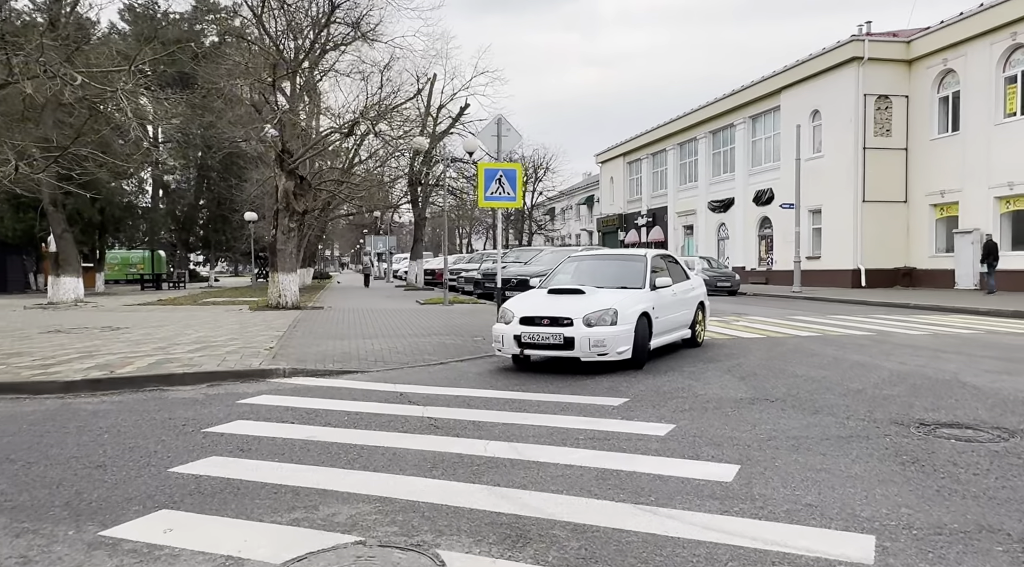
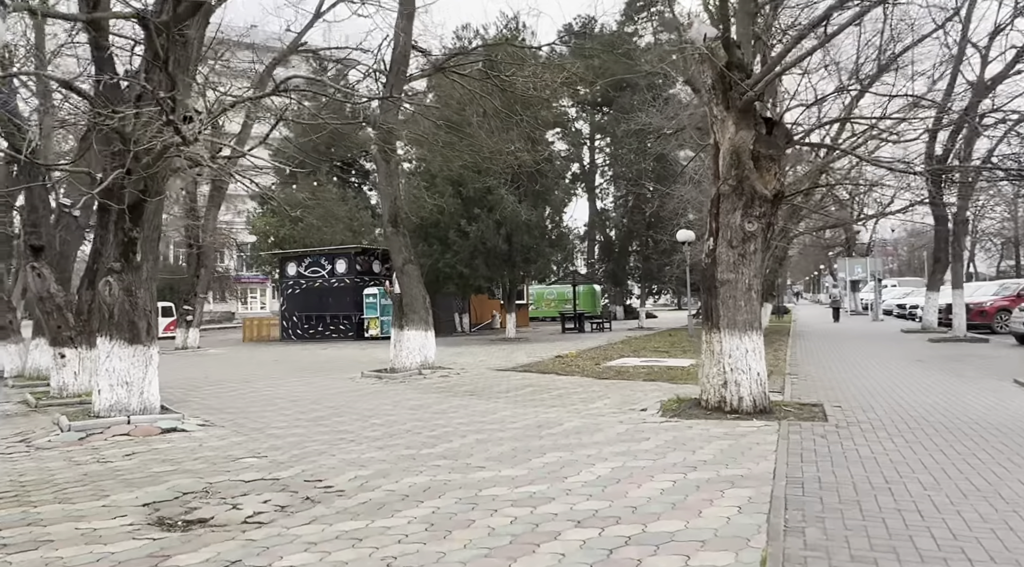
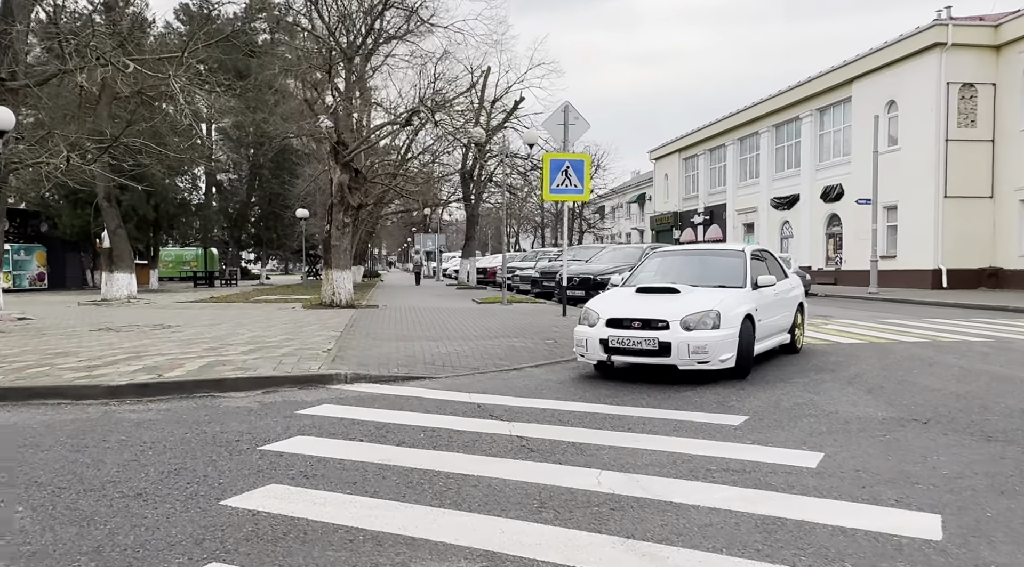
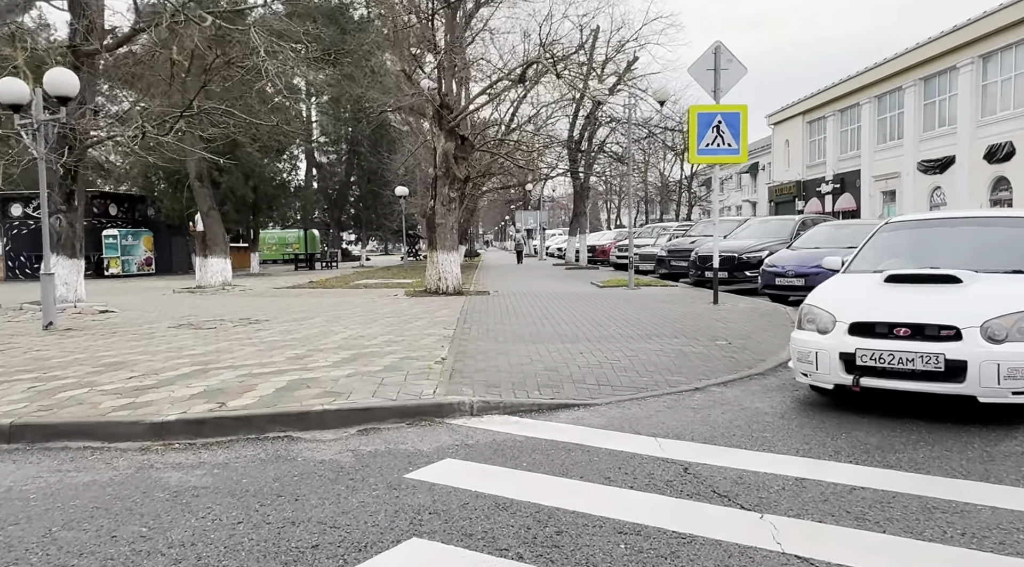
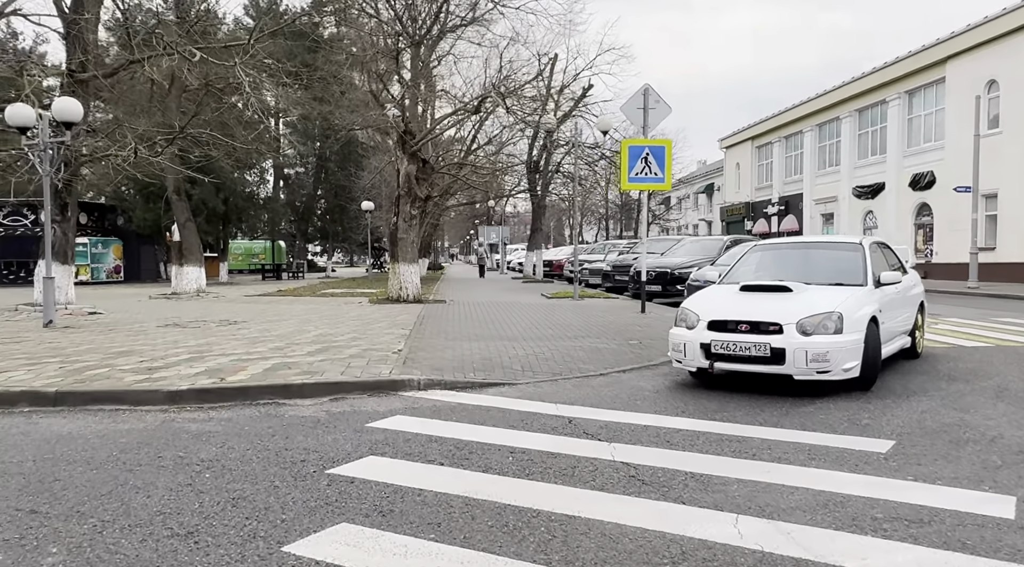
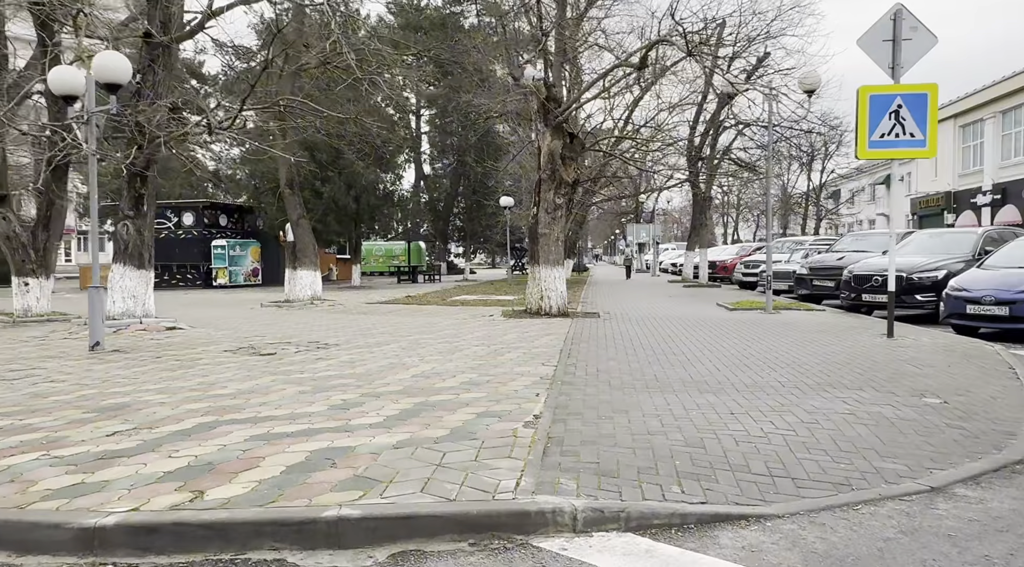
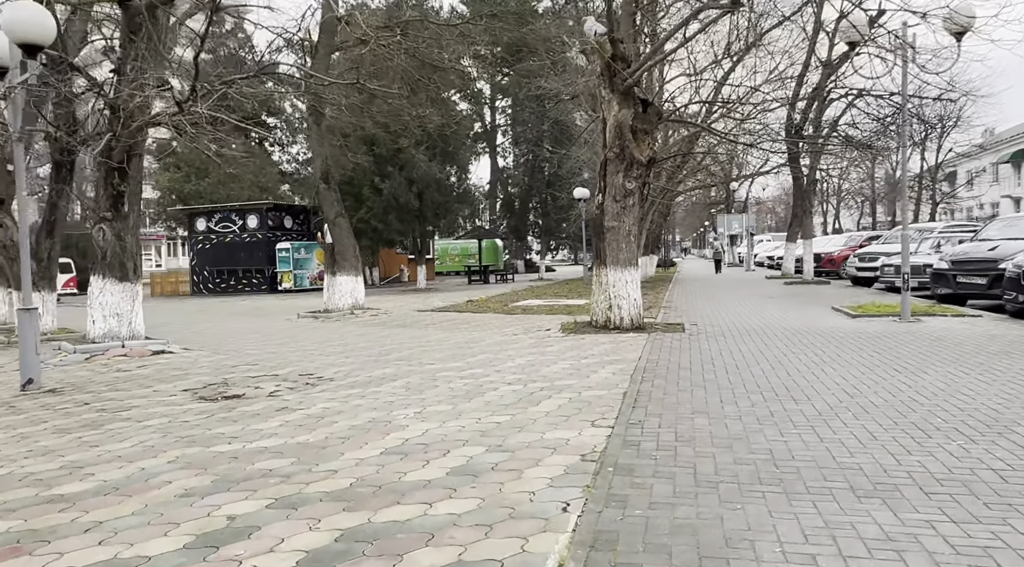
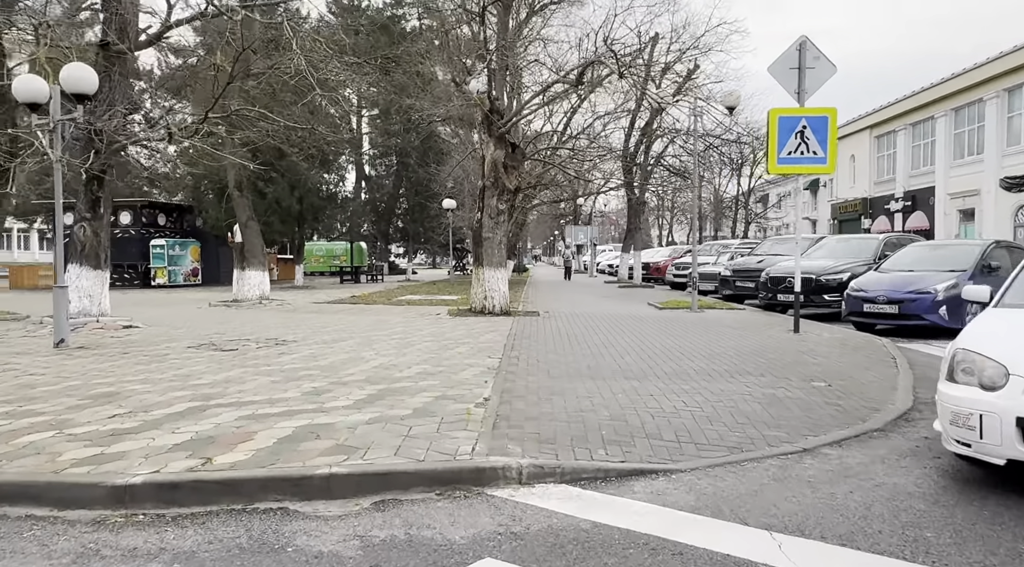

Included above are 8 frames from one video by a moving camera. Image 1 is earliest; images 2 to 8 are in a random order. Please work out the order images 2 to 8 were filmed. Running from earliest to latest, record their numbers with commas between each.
3, 5, 4, 8, 6, 7, 2
